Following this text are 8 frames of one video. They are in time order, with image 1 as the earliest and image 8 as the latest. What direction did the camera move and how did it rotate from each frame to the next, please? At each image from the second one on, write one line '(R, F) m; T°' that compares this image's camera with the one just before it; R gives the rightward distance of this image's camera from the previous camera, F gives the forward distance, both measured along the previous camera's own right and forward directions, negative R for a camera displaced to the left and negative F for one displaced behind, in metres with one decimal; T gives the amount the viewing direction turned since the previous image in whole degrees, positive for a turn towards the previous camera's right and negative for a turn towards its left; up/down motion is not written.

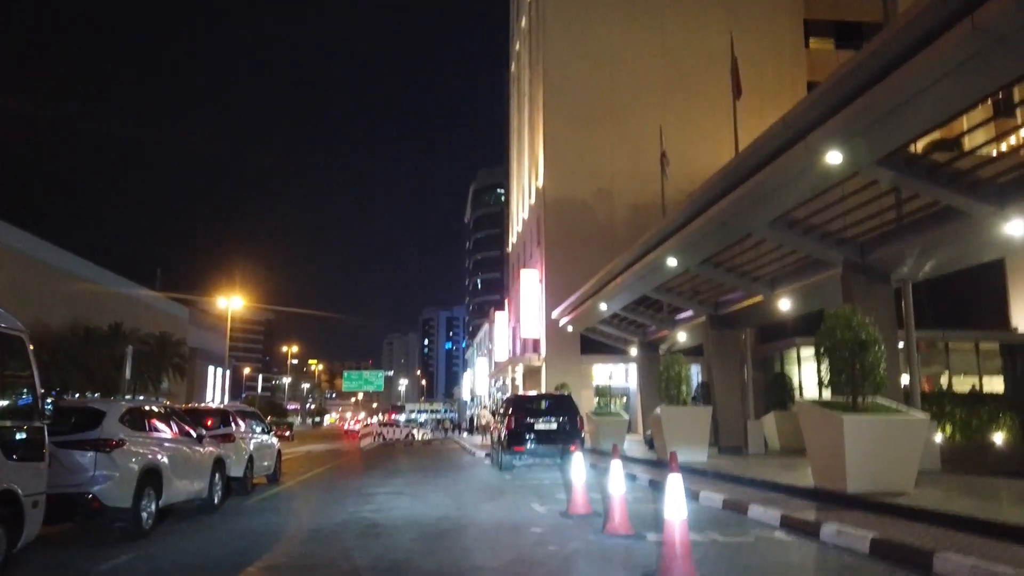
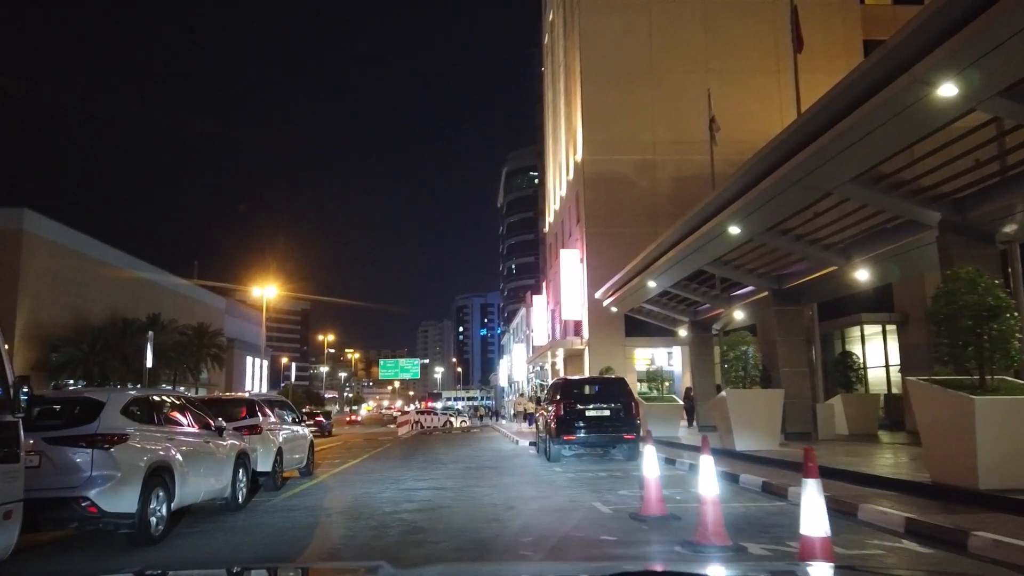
(-0.3, +1.5) m; -3°
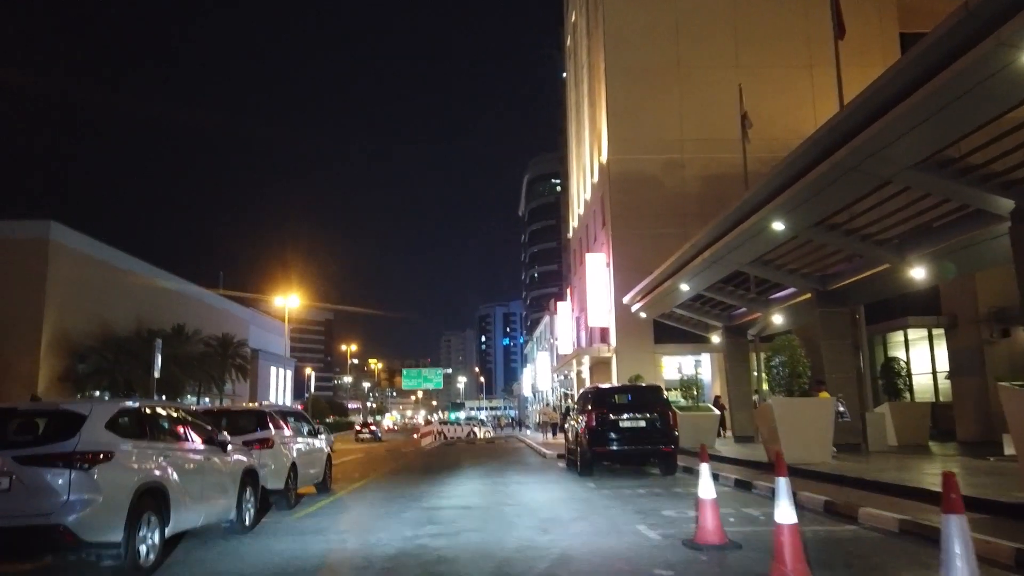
(-0.1, +1.0) m; -2°
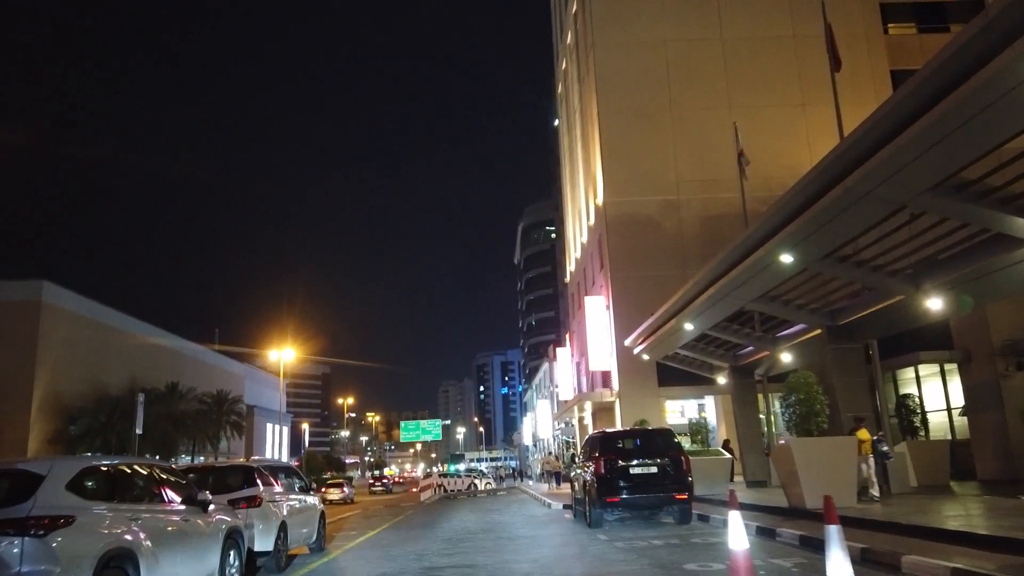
(-0.1, +0.6) m; 0°
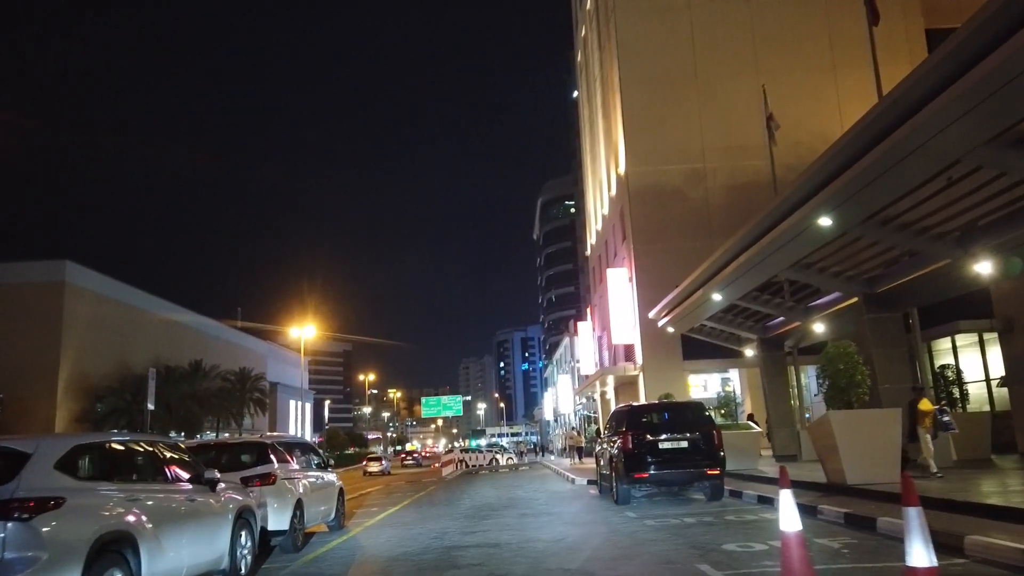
(-0.1, +0.7) m; -1°
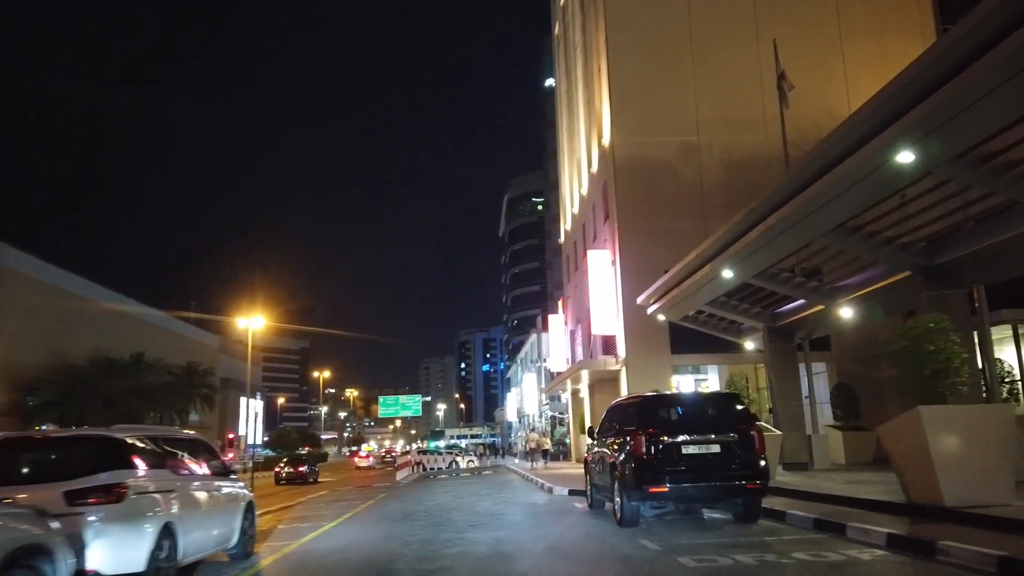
(-0.2, +3.8) m; +3°
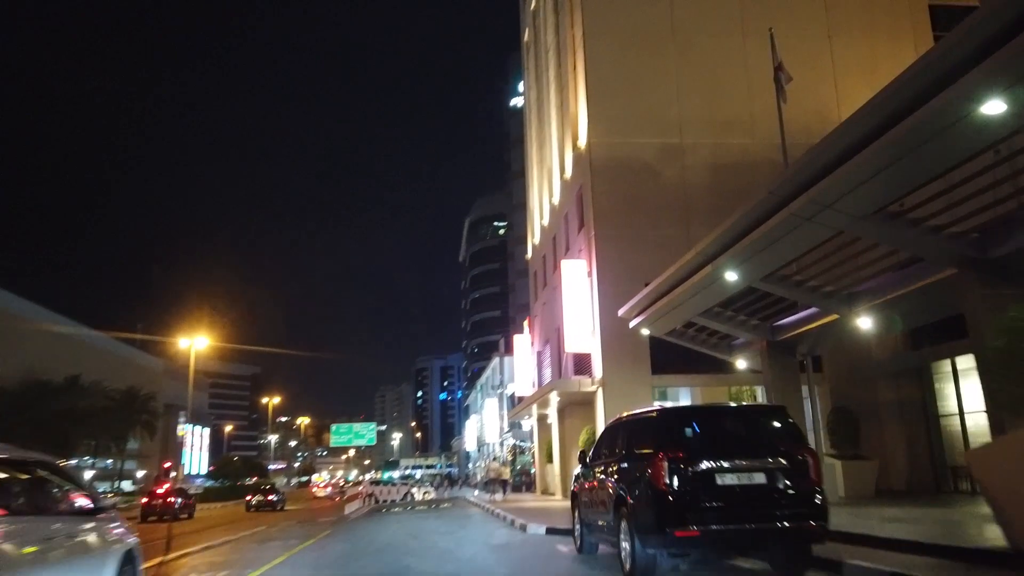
(-0.2, +2.7) m; +3°
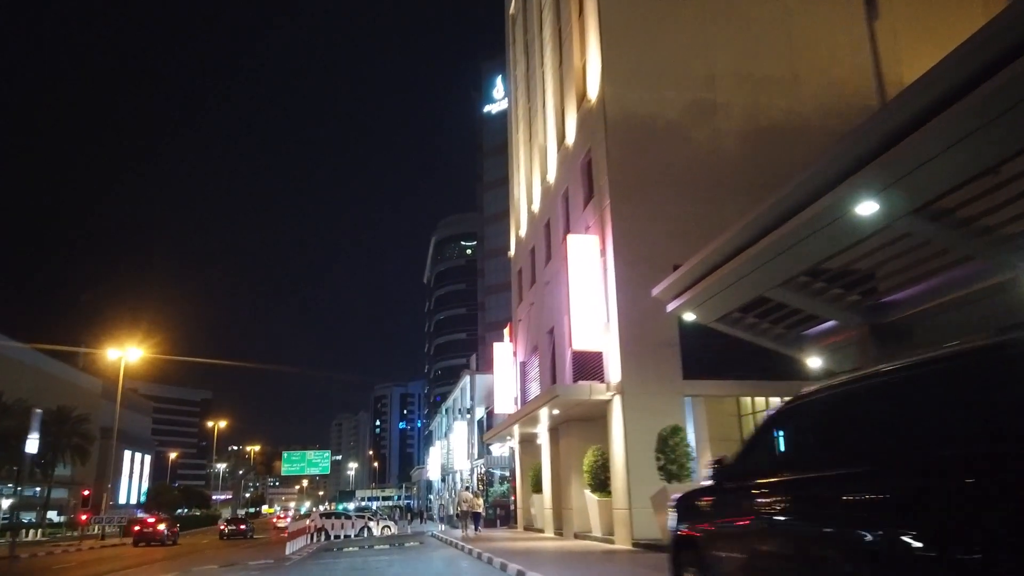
(-0.9, +5.5) m; +3°
